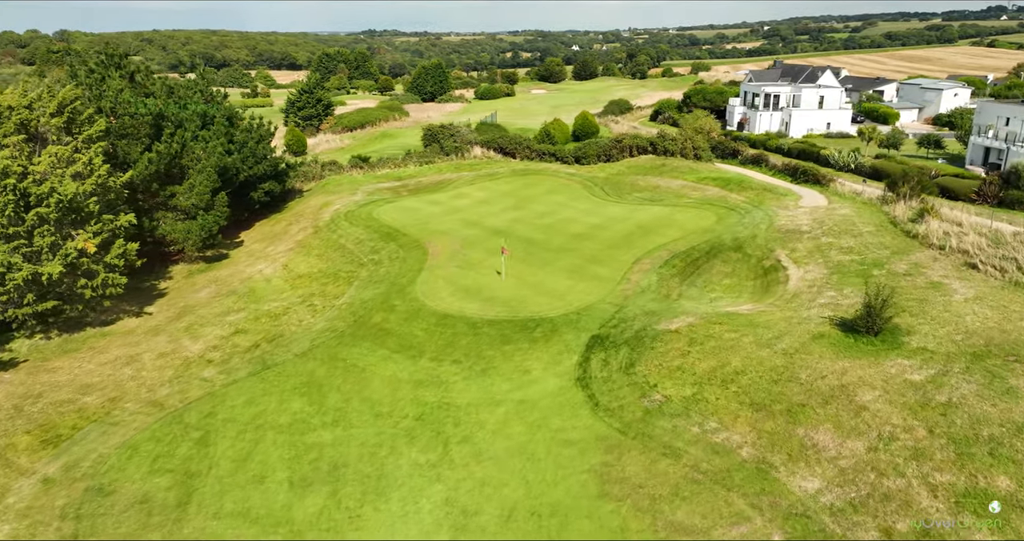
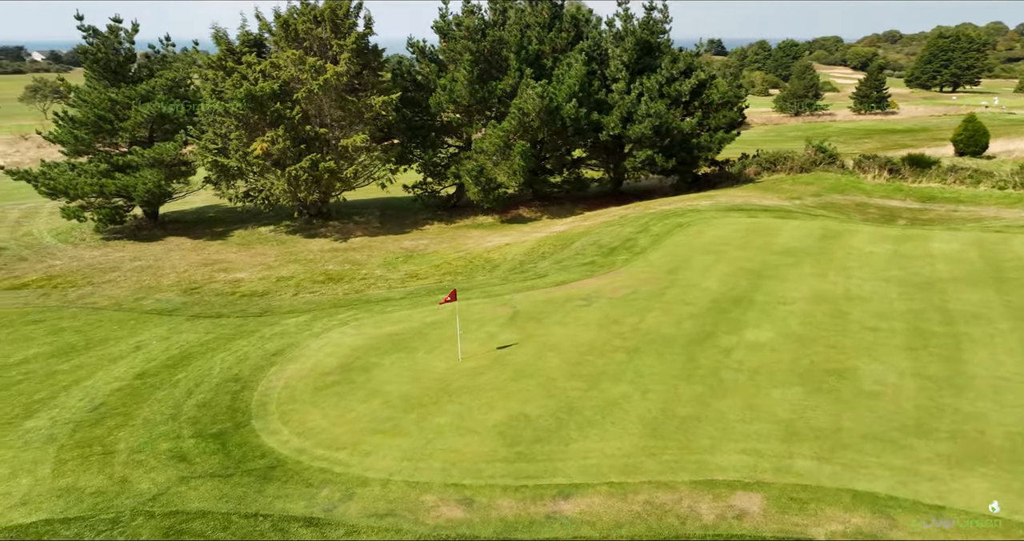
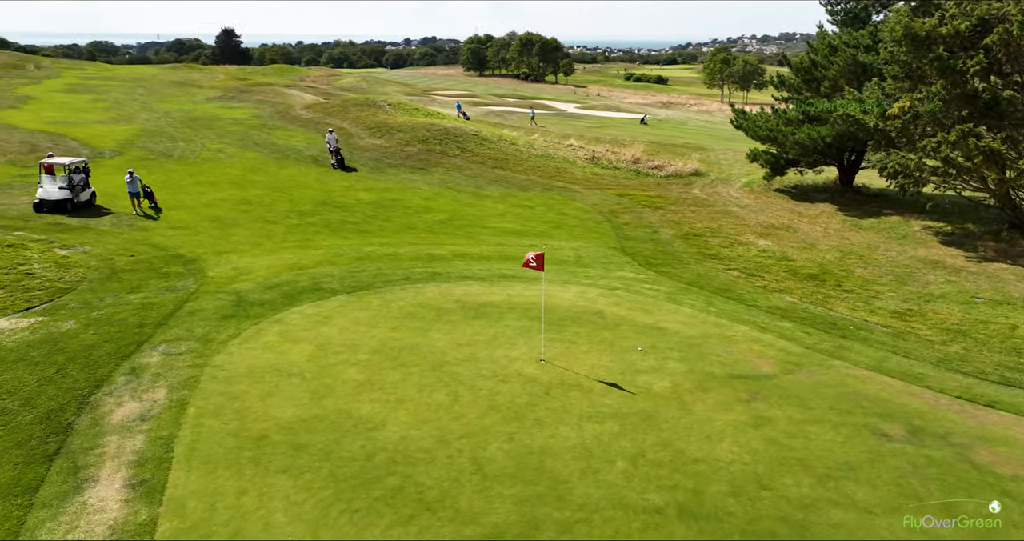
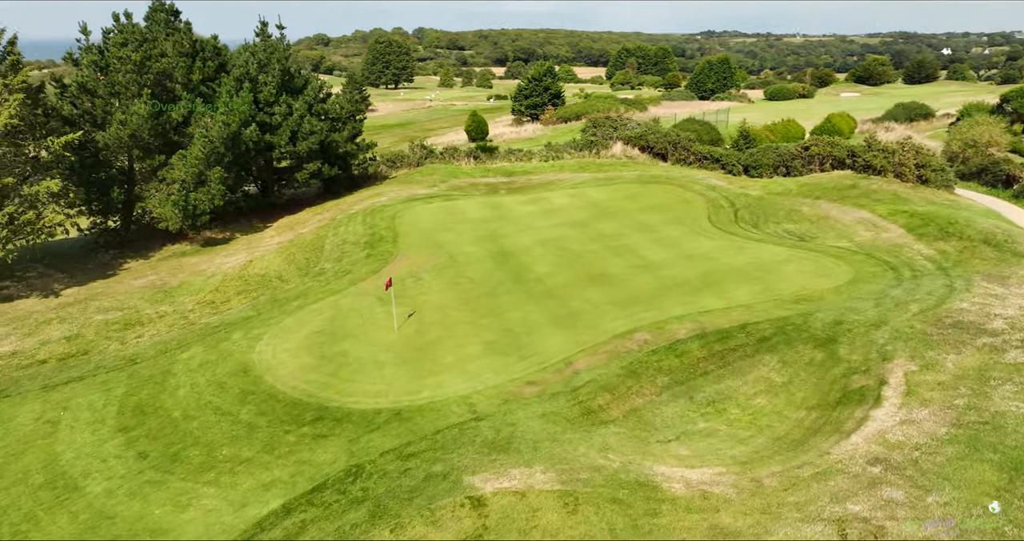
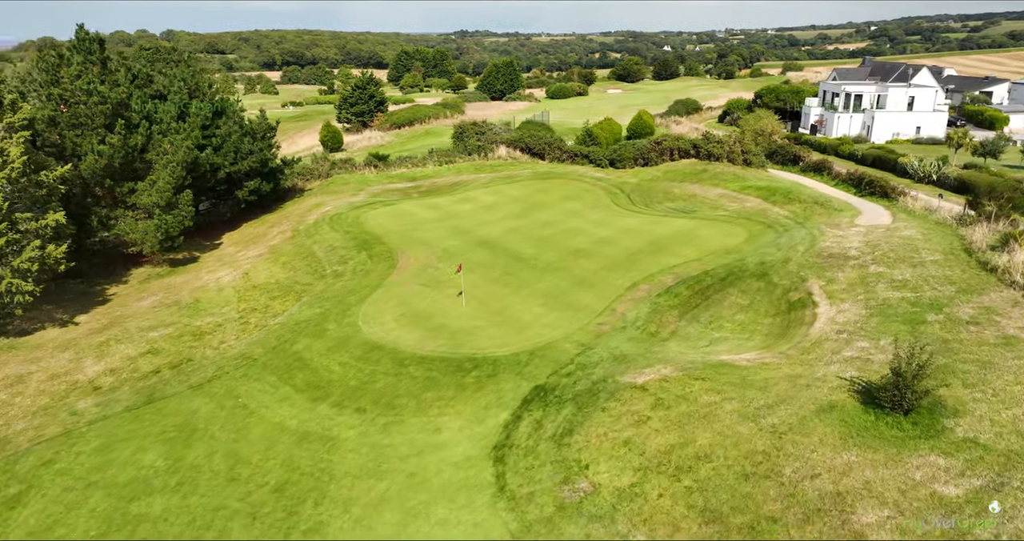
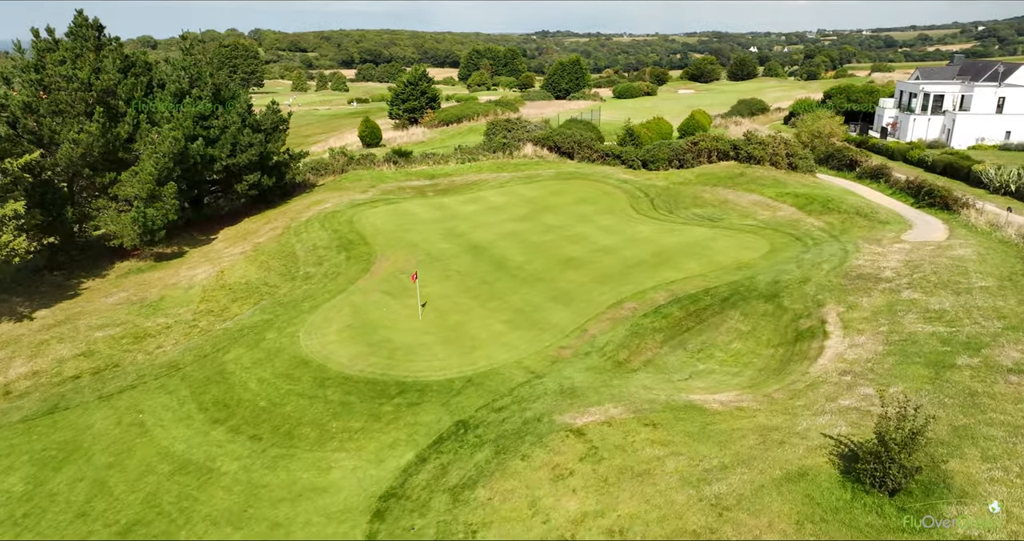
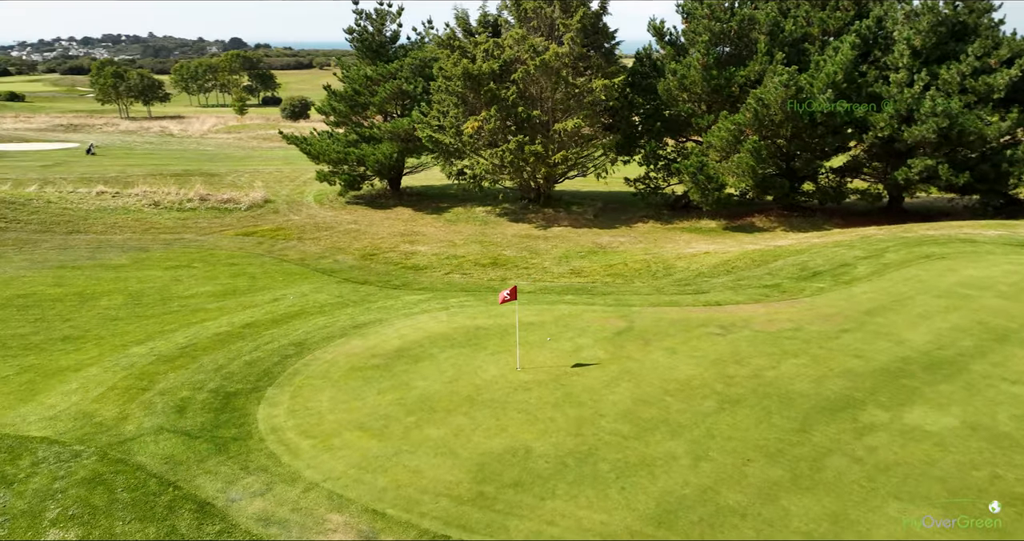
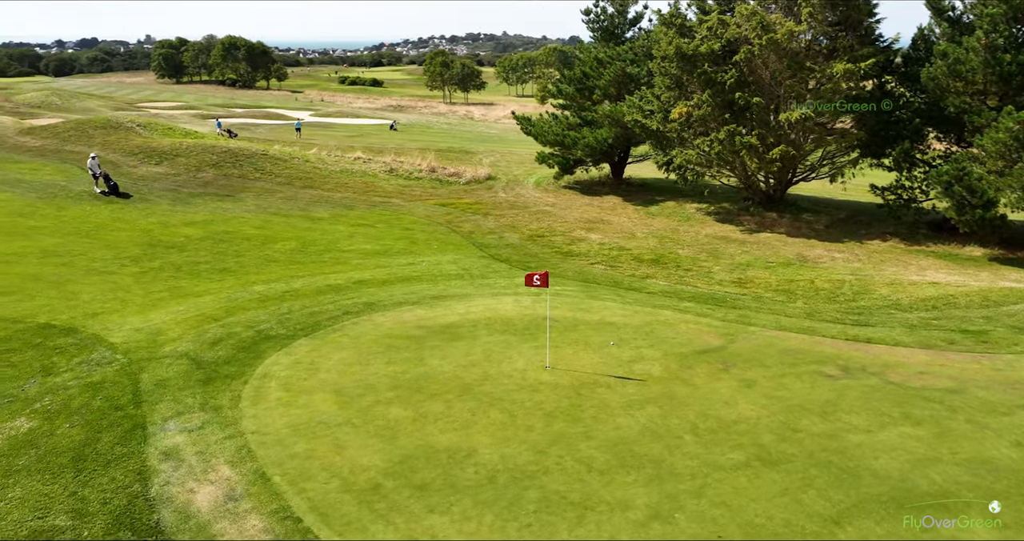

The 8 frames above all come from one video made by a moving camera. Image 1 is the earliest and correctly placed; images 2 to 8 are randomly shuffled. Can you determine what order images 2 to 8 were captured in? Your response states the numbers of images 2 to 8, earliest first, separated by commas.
5, 6, 4, 2, 7, 8, 3
